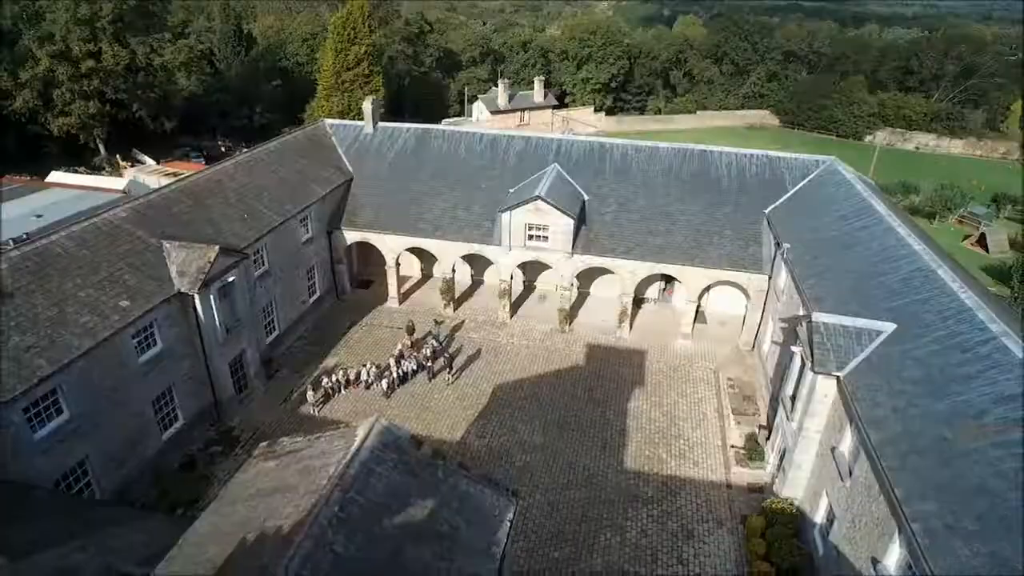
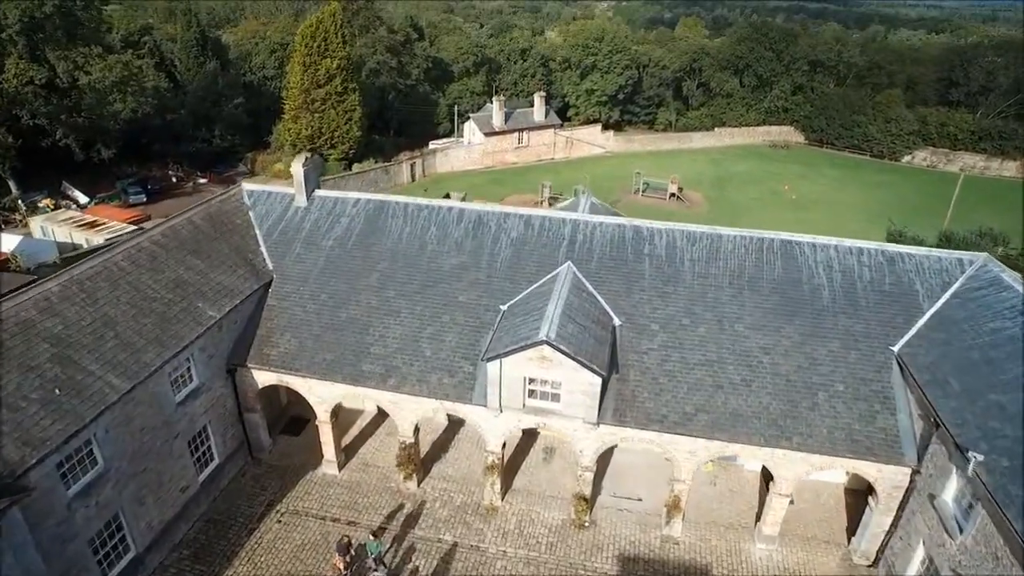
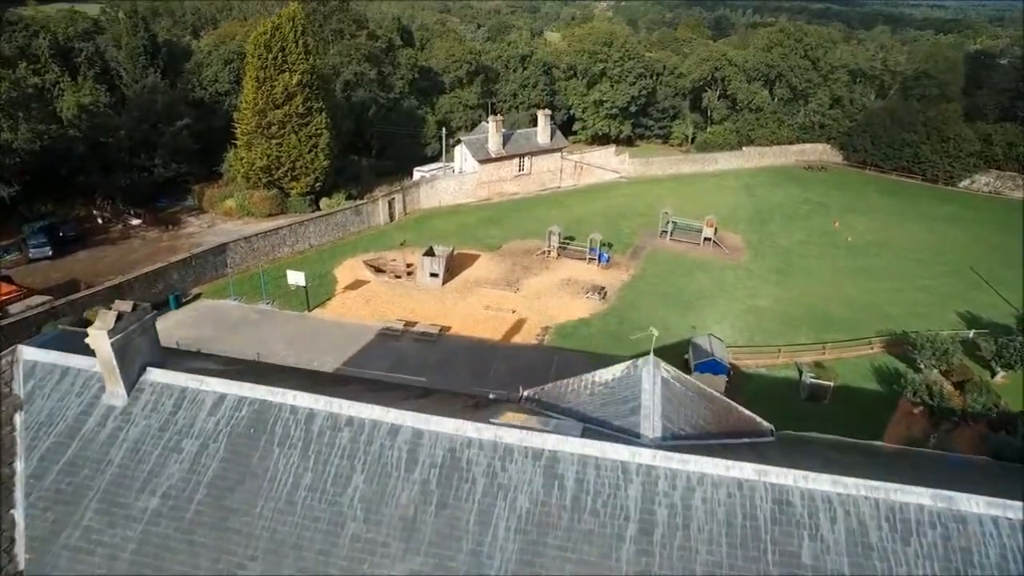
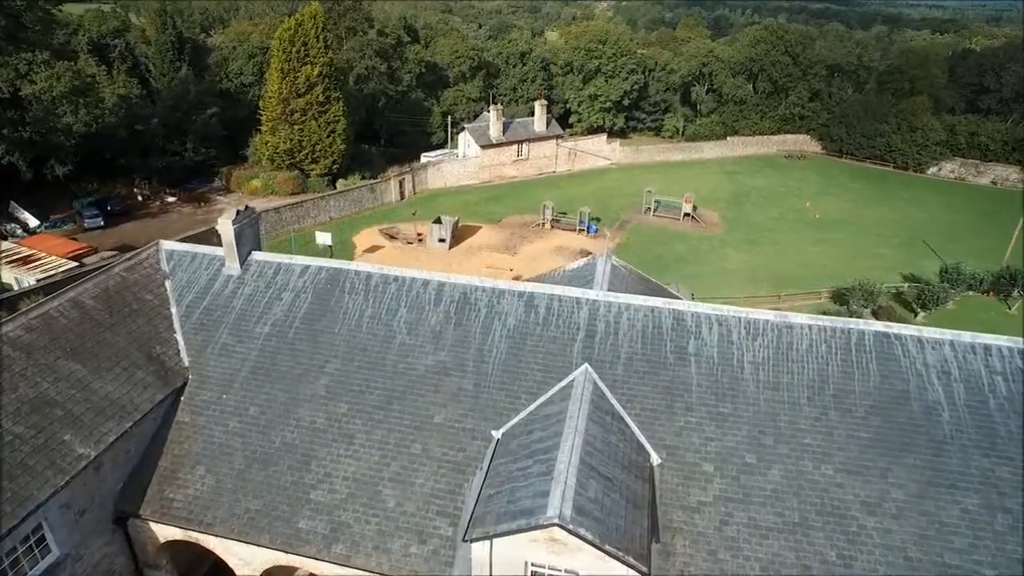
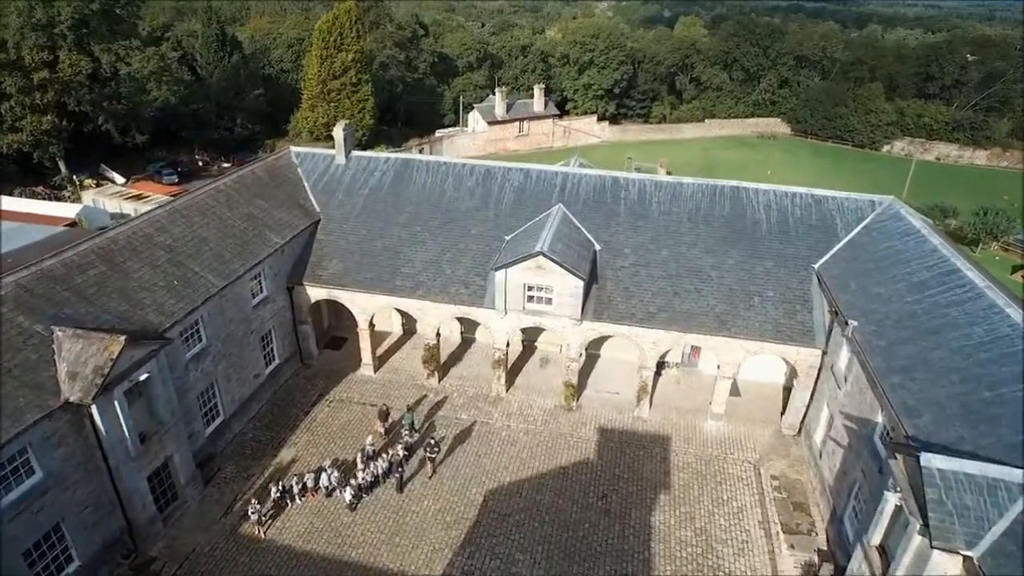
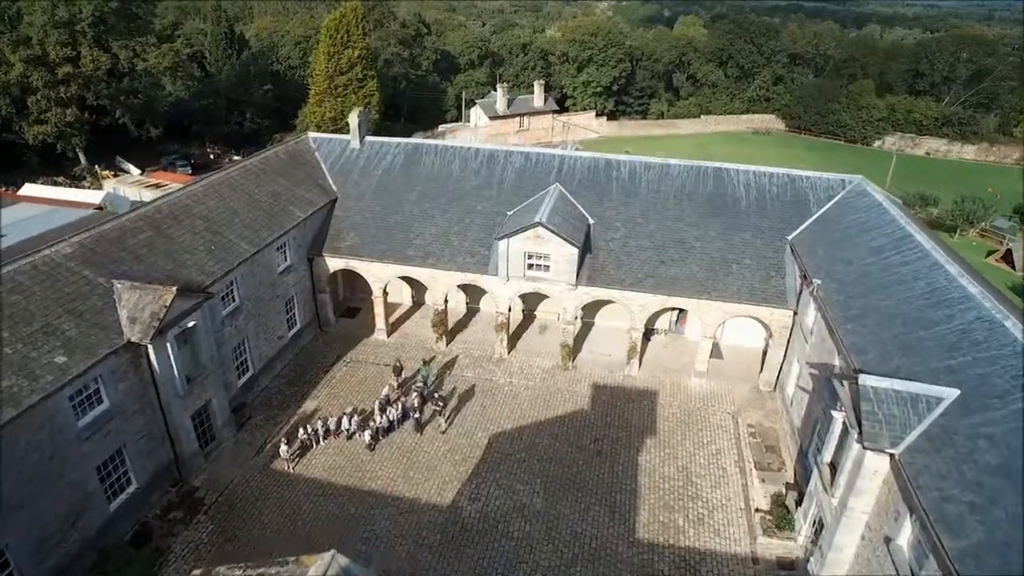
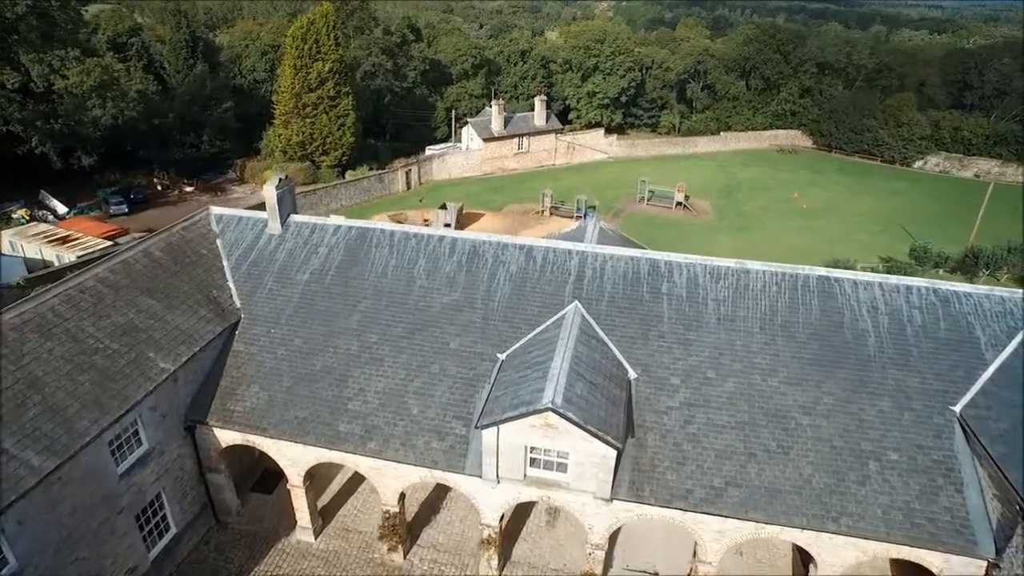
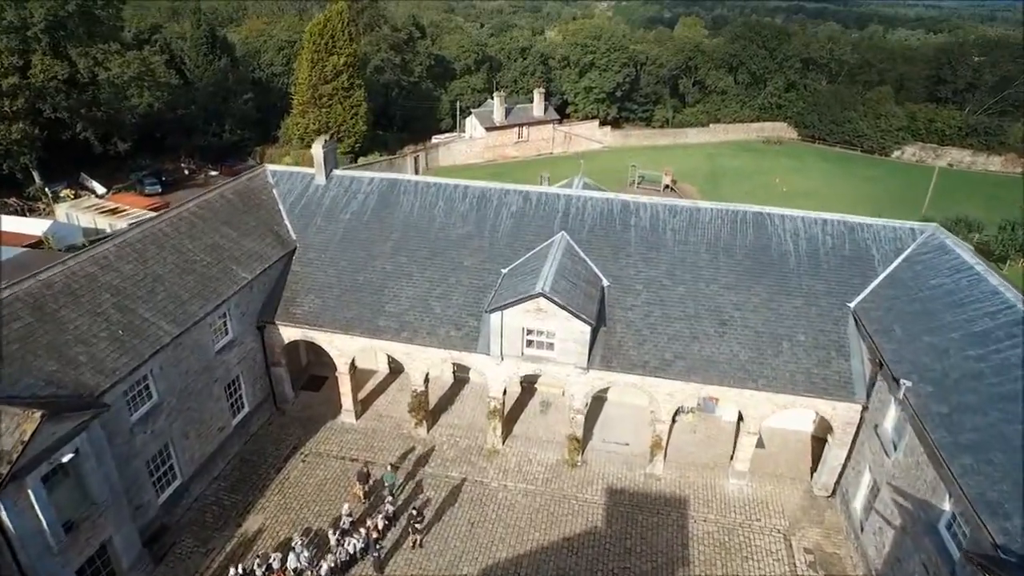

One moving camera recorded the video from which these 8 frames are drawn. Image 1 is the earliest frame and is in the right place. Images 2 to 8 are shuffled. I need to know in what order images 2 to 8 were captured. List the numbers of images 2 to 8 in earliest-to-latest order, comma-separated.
6, 5, 8, 2, 7, 4, 3
